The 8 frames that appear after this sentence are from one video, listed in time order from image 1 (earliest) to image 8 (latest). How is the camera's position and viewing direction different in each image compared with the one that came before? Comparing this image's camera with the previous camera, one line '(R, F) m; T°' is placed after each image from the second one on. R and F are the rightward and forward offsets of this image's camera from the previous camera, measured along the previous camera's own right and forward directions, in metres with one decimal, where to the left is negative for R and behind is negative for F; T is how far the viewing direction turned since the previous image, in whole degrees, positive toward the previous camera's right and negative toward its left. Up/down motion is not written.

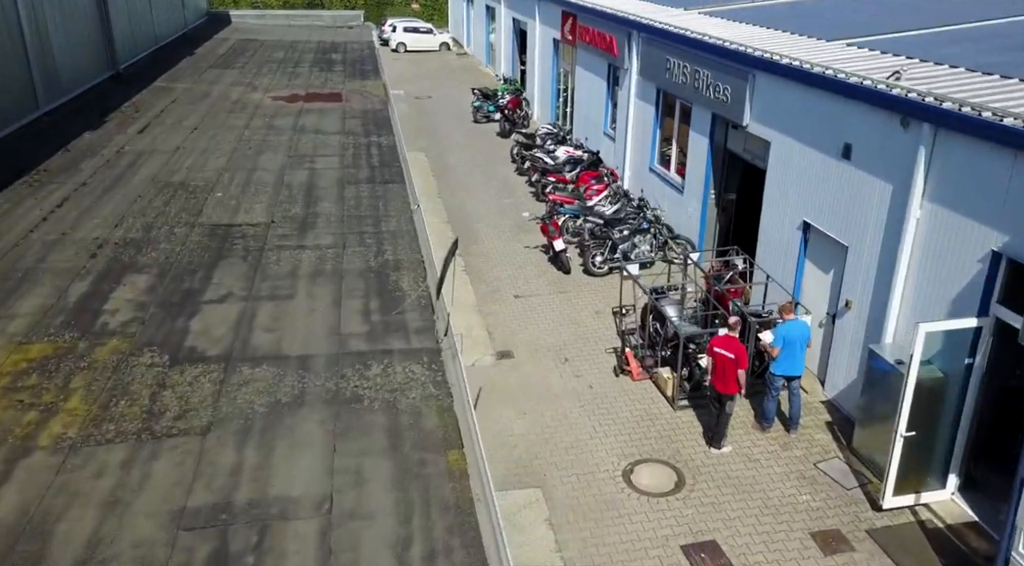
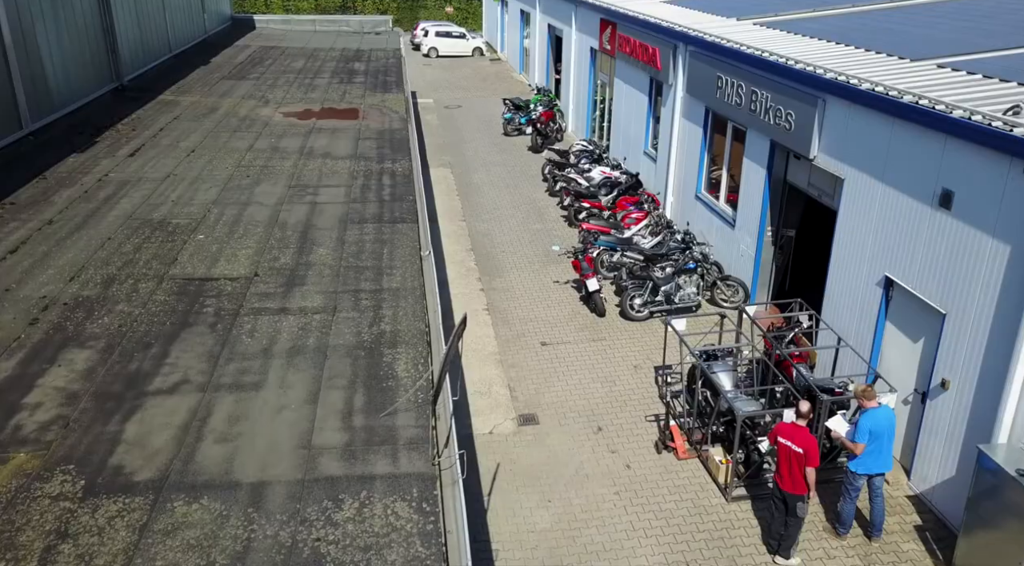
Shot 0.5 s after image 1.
(+0.1, +1.4) m; -2°
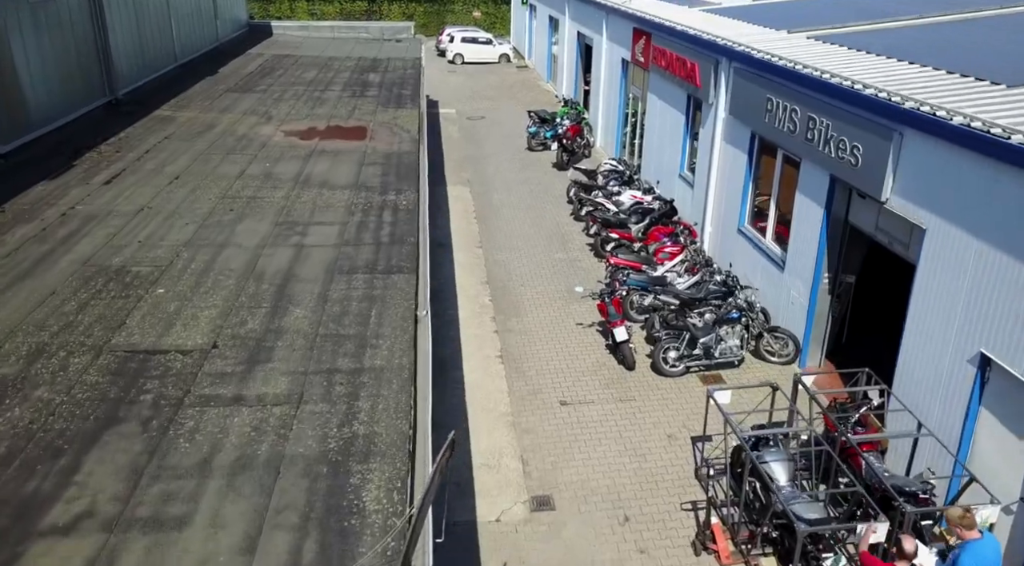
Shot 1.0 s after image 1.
(+0.1, +1.3) m; -2°
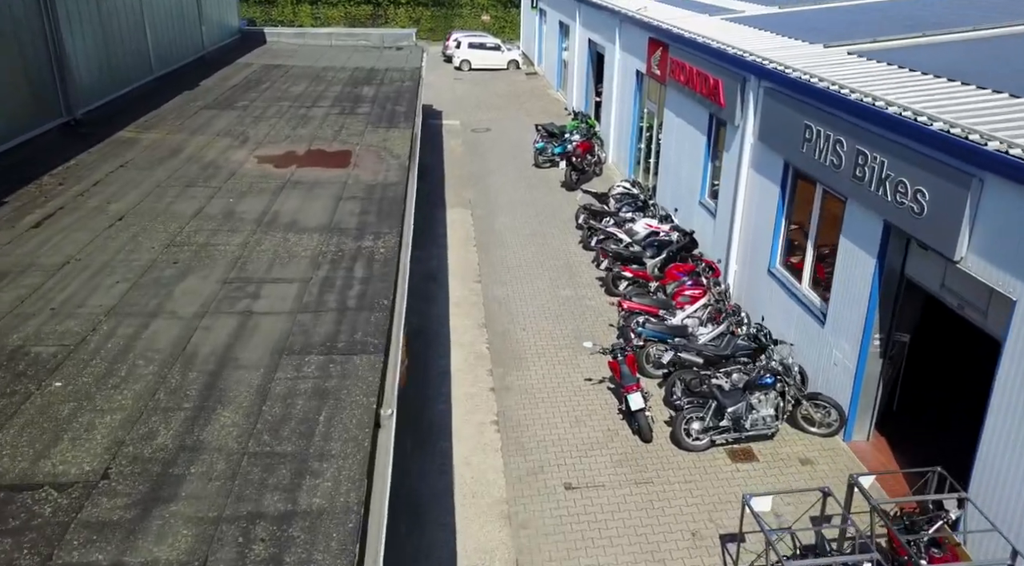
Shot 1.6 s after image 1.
(+0.1, +1.4) m; -1°
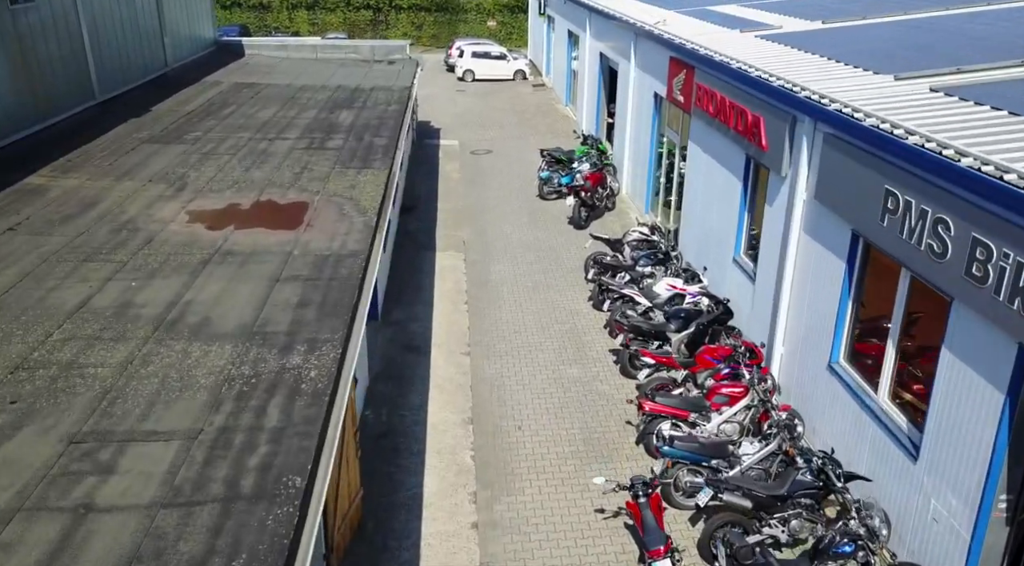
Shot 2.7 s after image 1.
(+0.2, +2.3) m; -1°
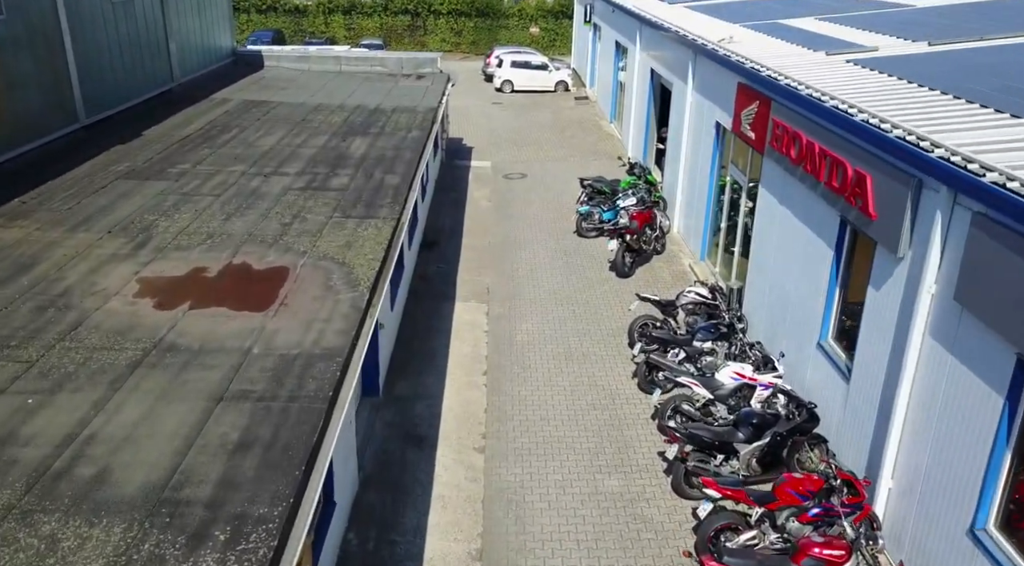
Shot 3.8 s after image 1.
(+0.1, +2.0) m; -3°
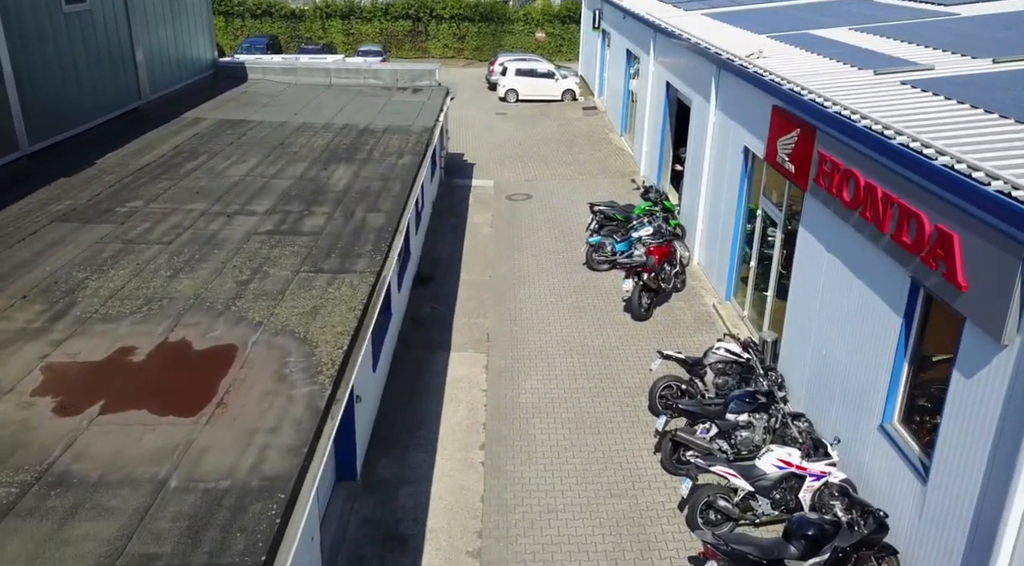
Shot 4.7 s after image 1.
(0.0, +1.6) m; 0°
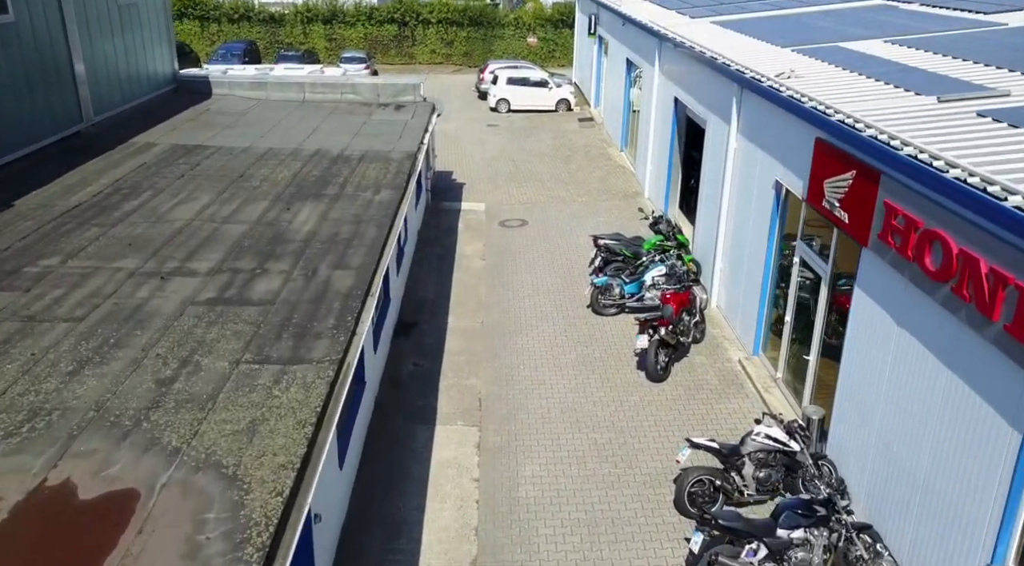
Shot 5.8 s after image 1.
(-0.1, +1.8) m; +1°
